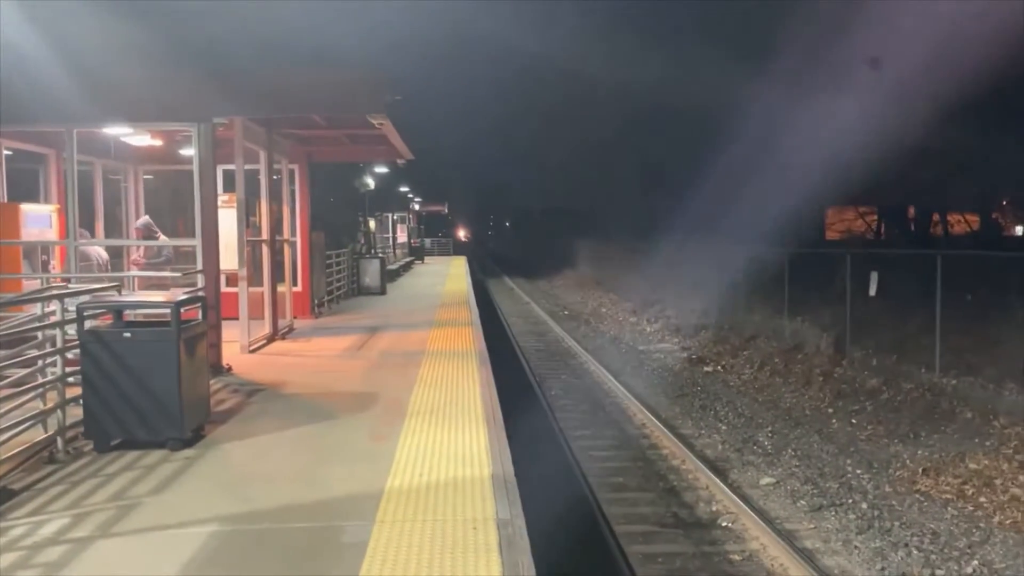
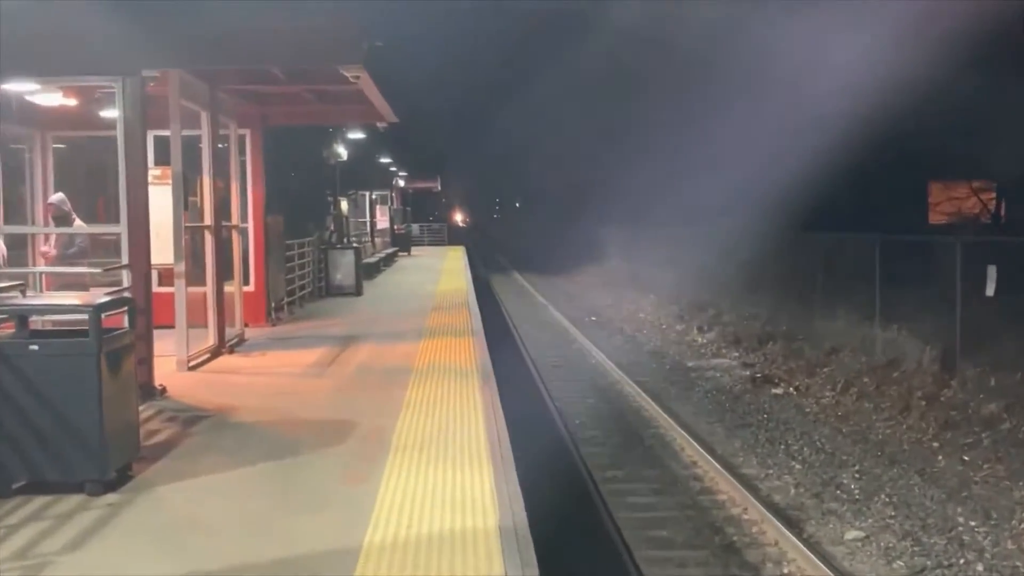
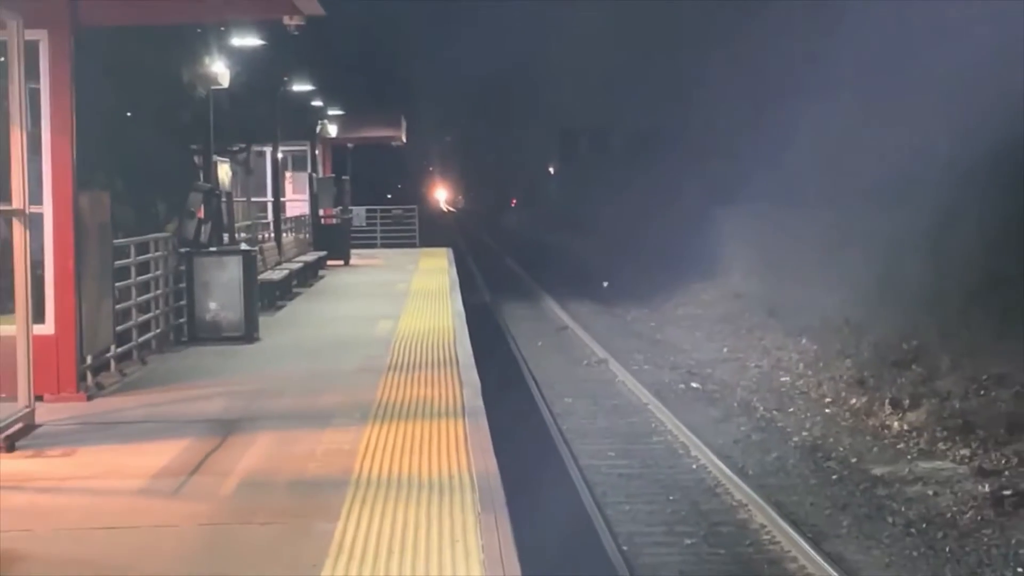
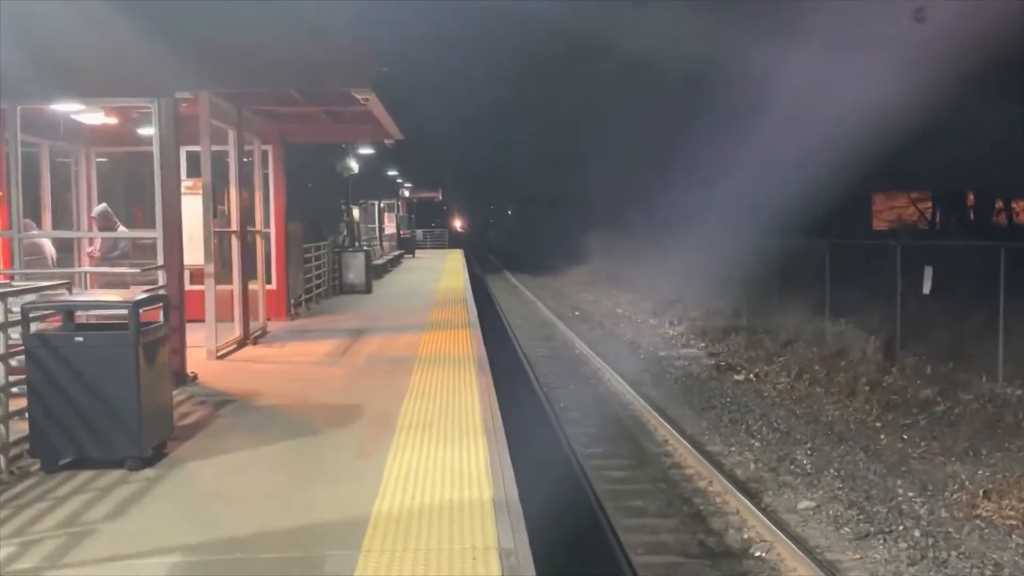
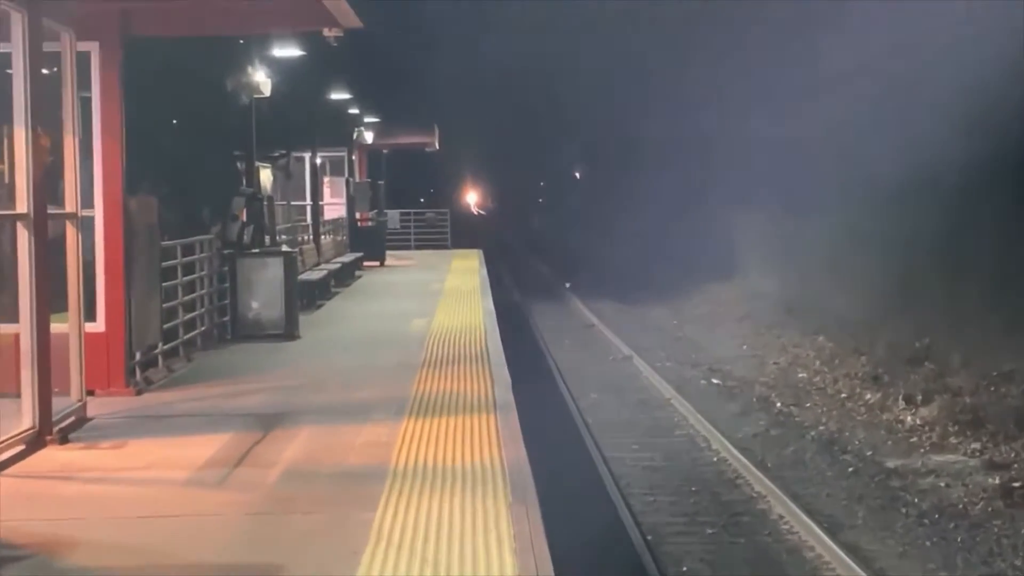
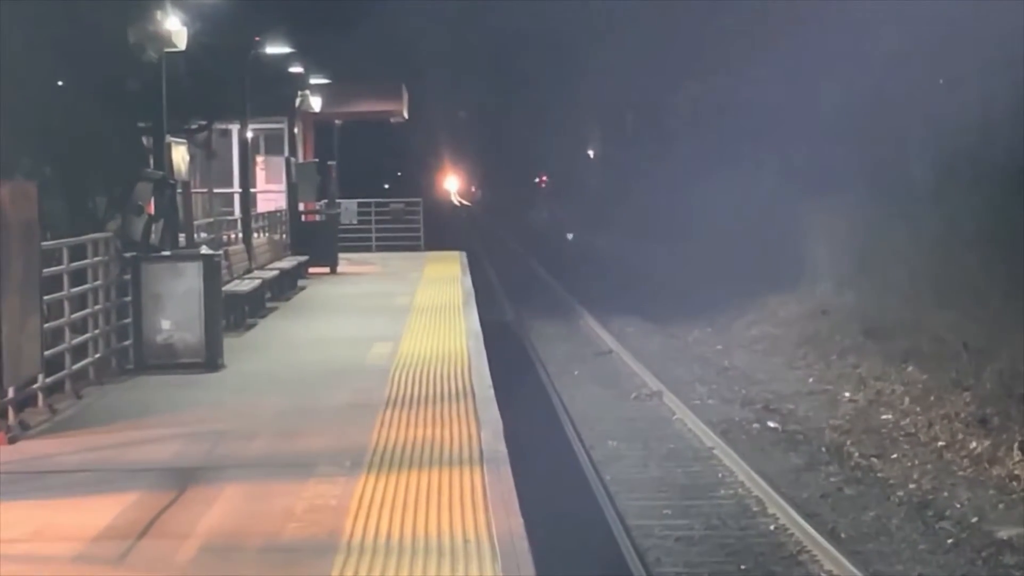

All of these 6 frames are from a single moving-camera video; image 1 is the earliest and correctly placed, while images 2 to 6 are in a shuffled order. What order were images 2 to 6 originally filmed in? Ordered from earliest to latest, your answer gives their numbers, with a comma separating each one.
4, 2, 5, 6, 3
